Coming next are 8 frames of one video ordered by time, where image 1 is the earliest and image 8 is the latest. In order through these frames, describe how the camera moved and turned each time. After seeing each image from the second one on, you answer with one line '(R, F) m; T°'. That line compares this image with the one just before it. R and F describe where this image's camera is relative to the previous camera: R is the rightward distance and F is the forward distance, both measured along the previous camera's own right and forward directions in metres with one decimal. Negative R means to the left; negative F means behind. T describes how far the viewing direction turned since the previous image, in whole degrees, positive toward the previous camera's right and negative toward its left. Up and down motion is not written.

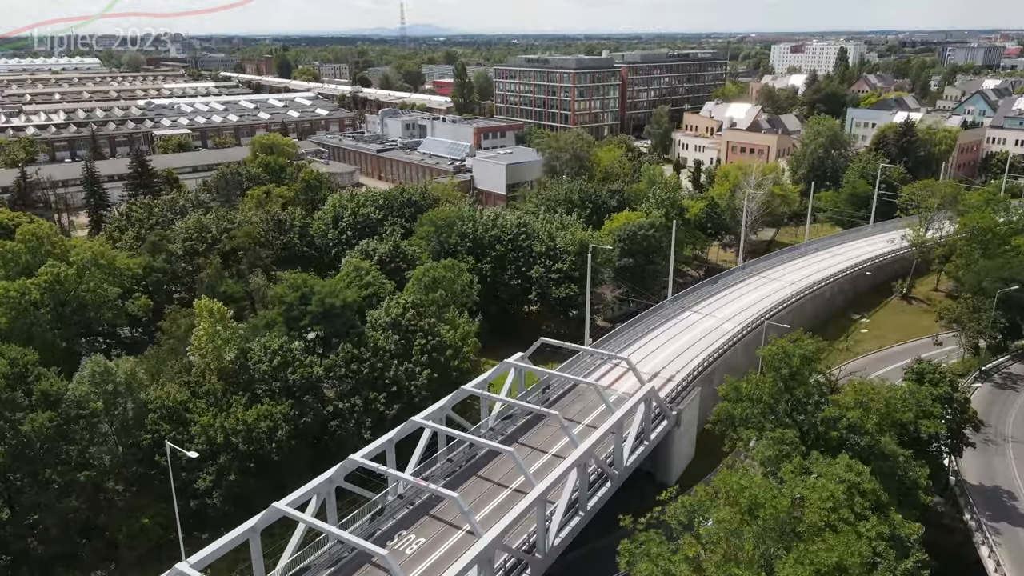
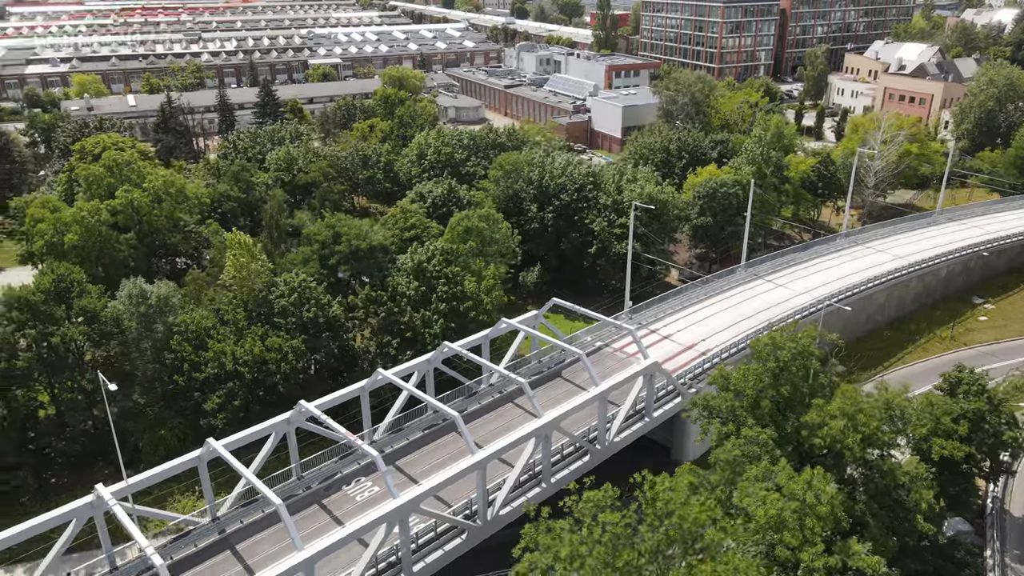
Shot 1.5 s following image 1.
(+7.1, +2.1) m; -12°
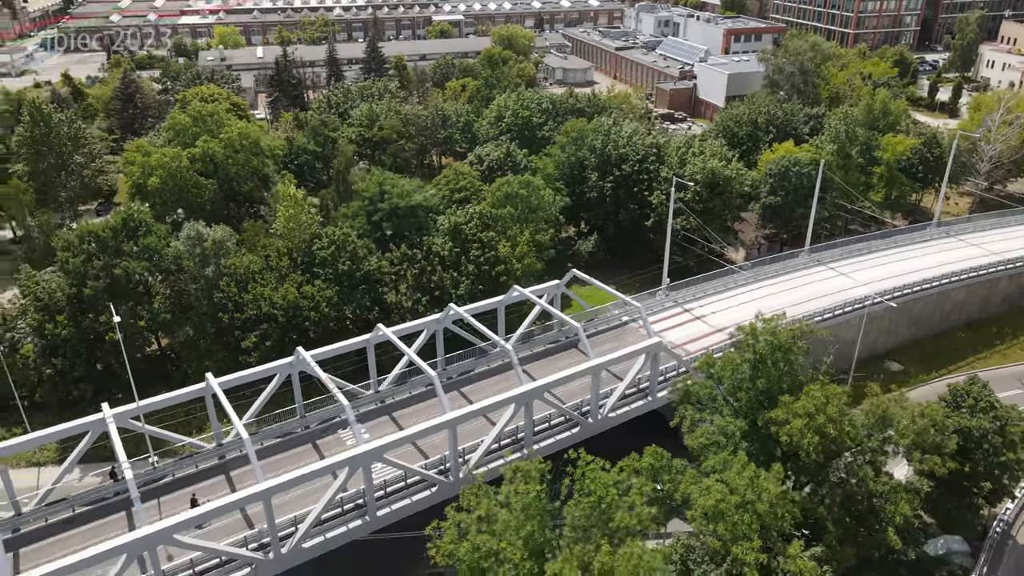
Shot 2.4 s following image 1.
(+5.2, -0.1) m; -10°
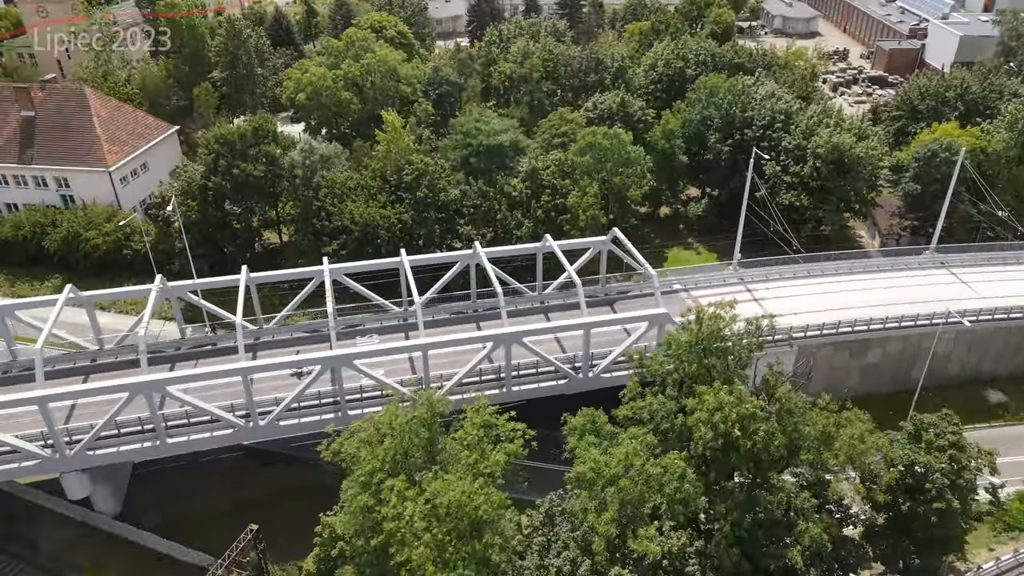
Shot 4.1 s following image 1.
(+9.4, +0.2) m; -17°
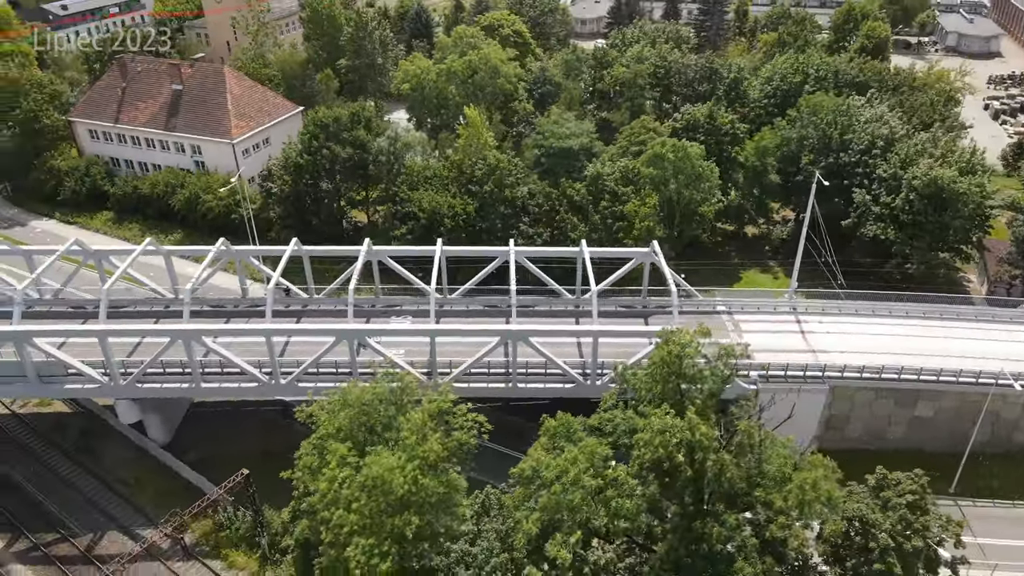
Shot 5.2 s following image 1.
(+5.8, -0.2) m; -12°
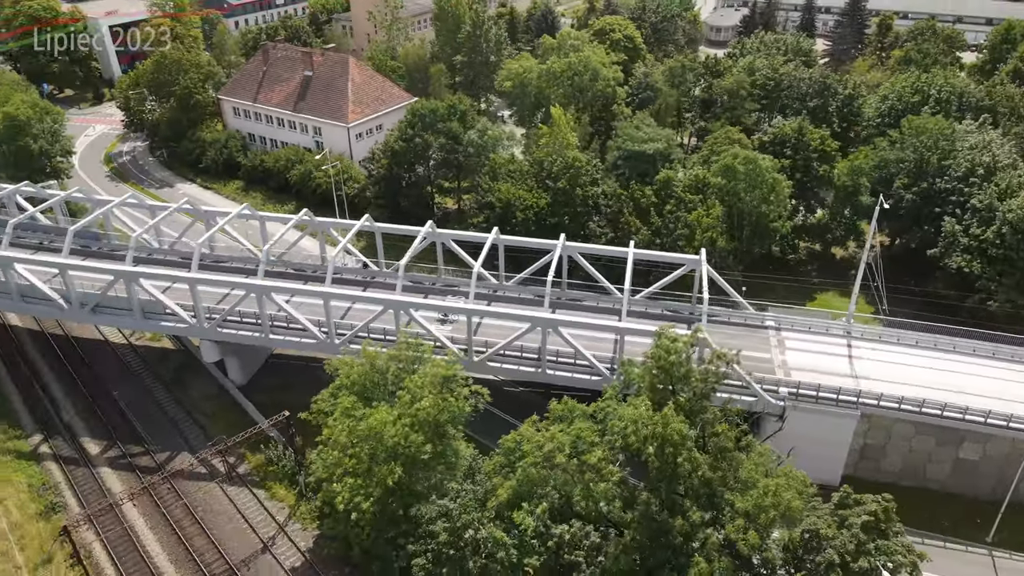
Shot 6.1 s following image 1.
(+4.5, -1.5) m; -10°
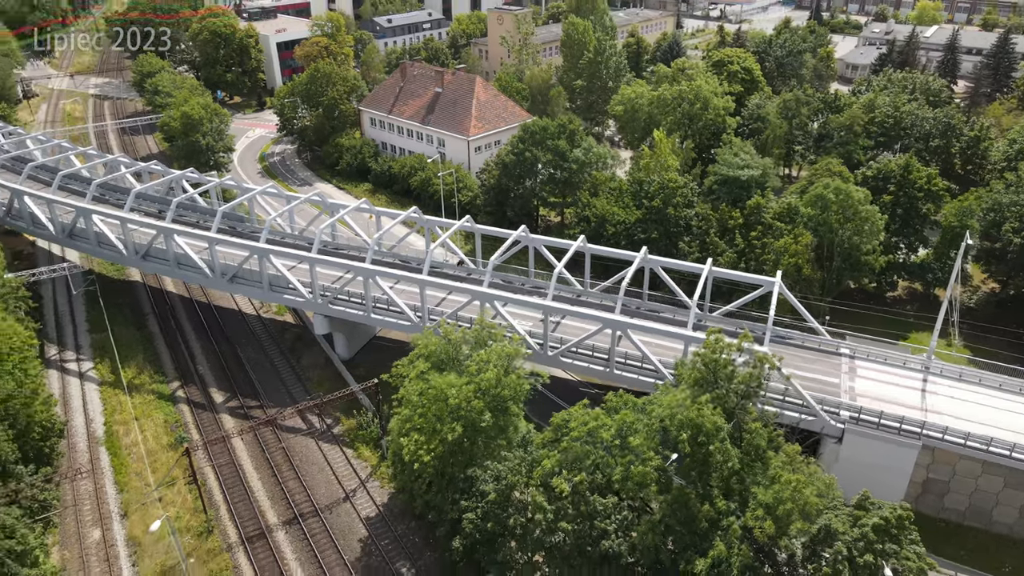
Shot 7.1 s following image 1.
(+2.3, -2.8) m; -10°
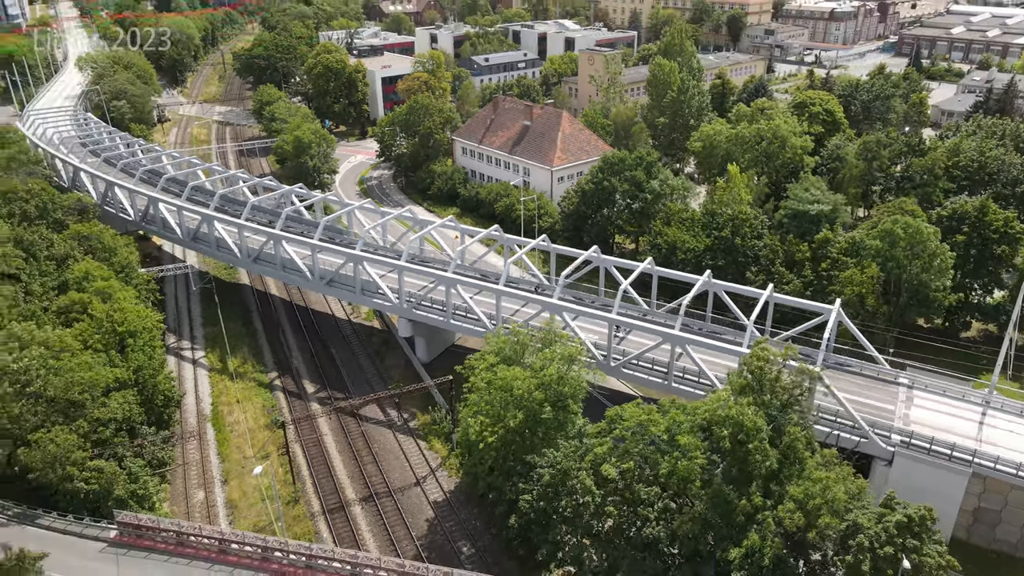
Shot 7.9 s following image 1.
(+0.8, -3.1) m; -7°
